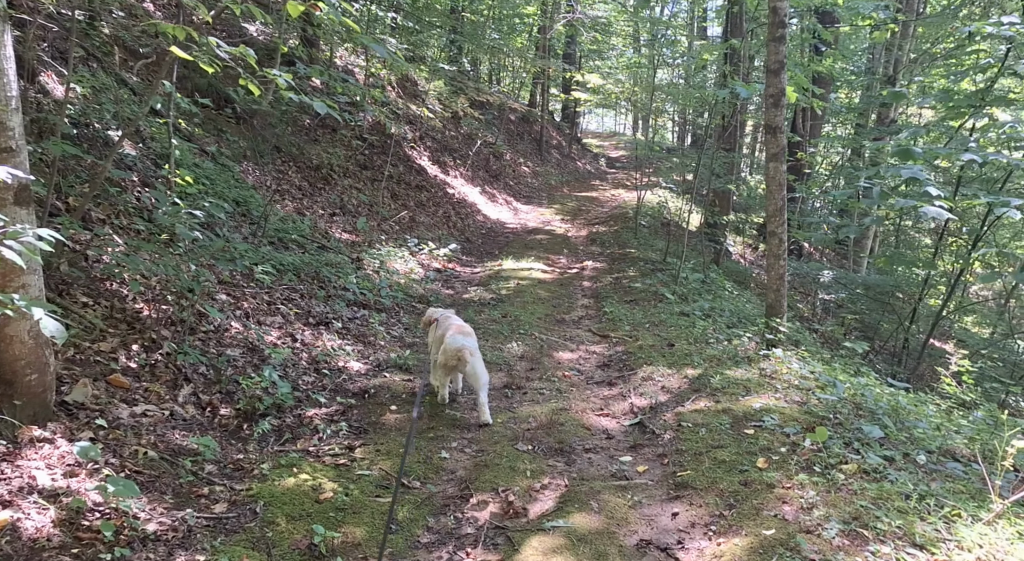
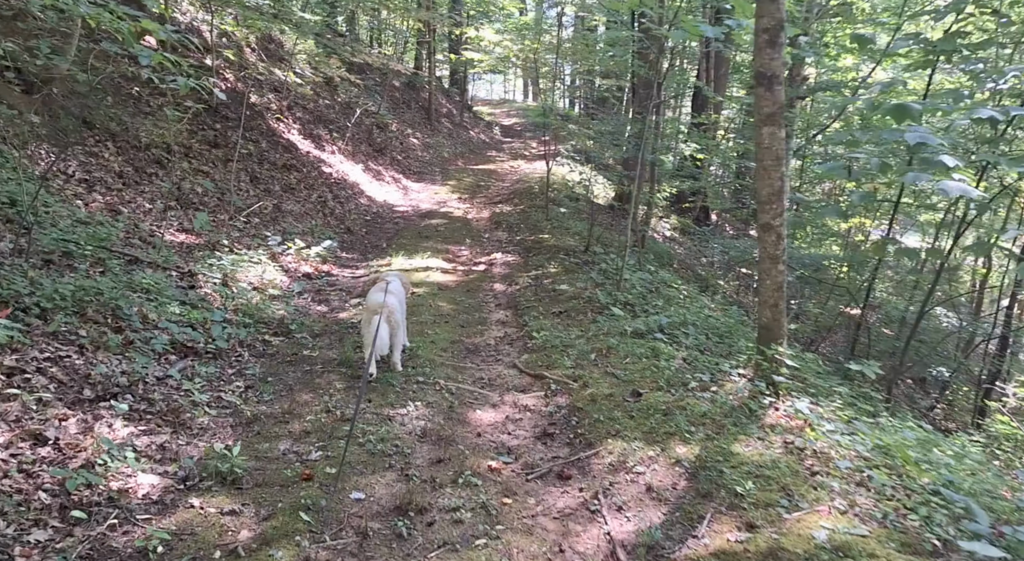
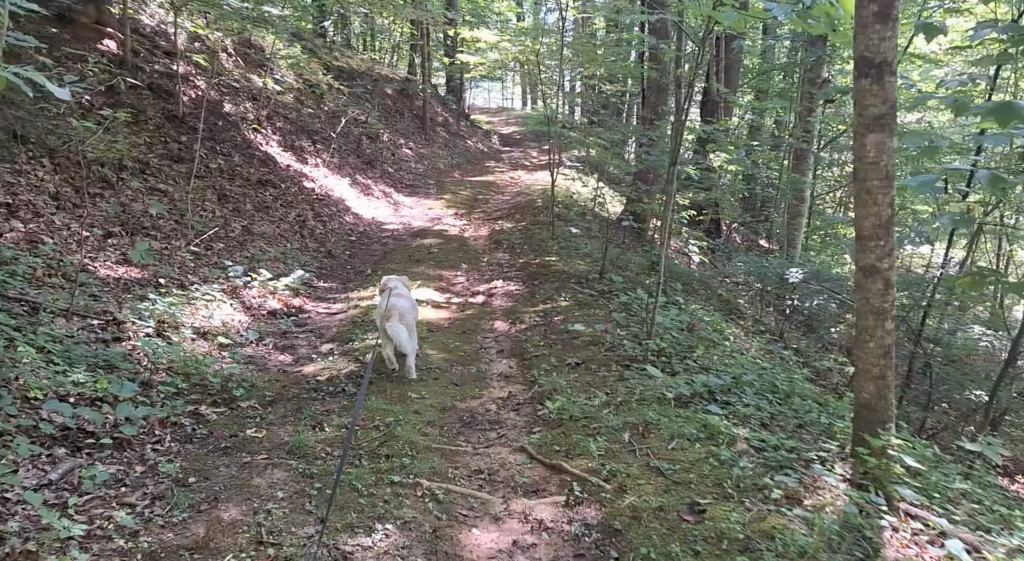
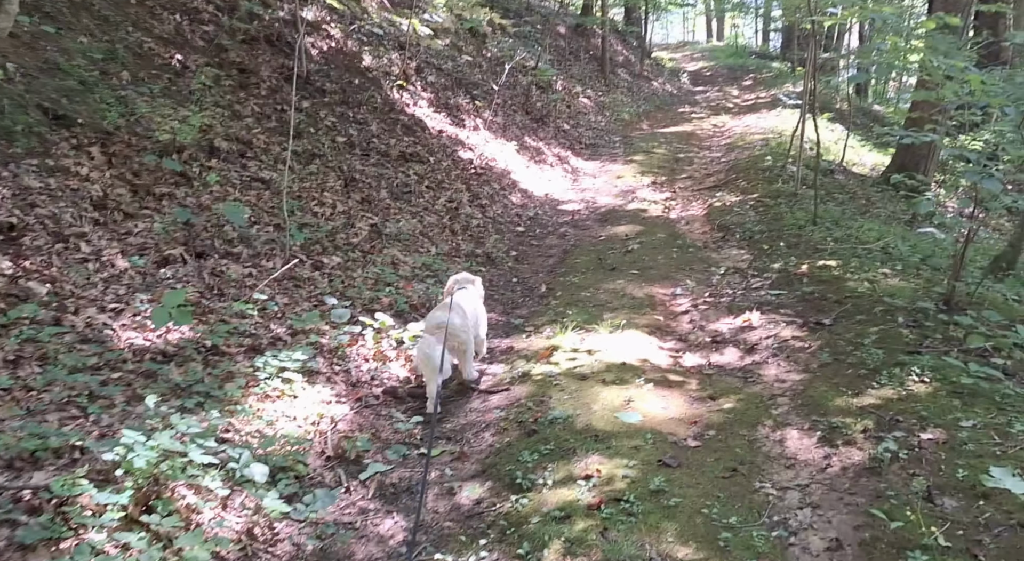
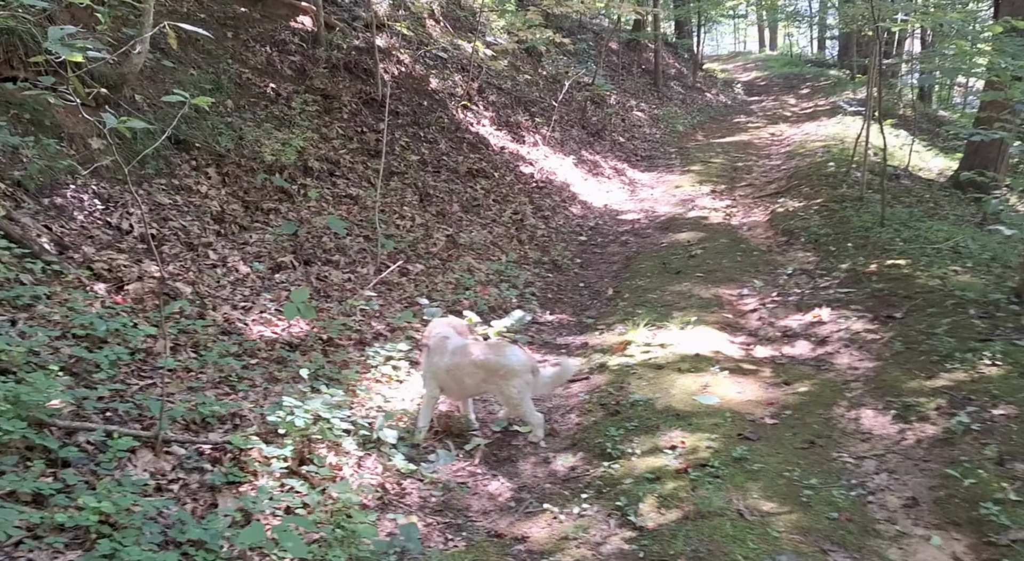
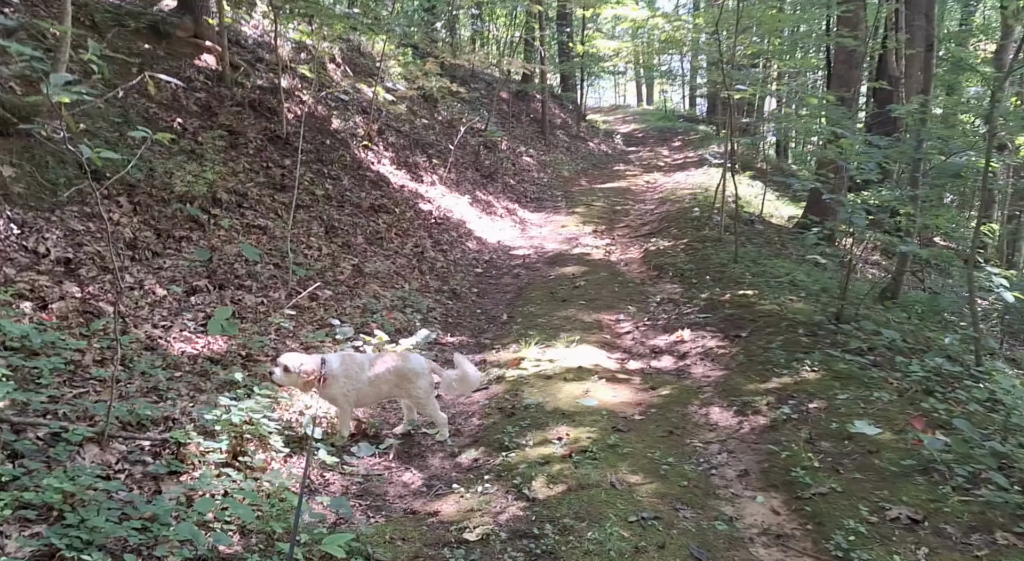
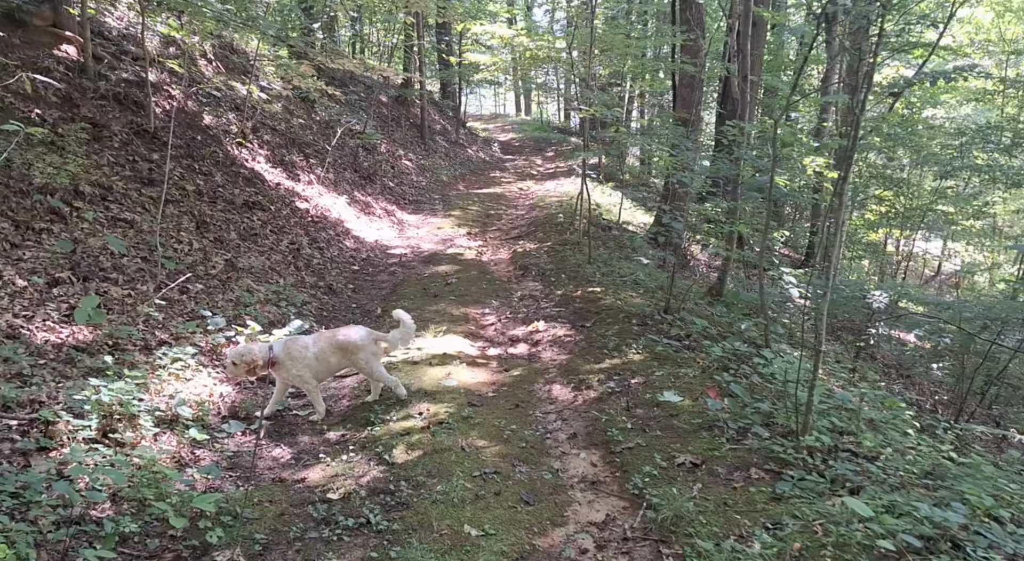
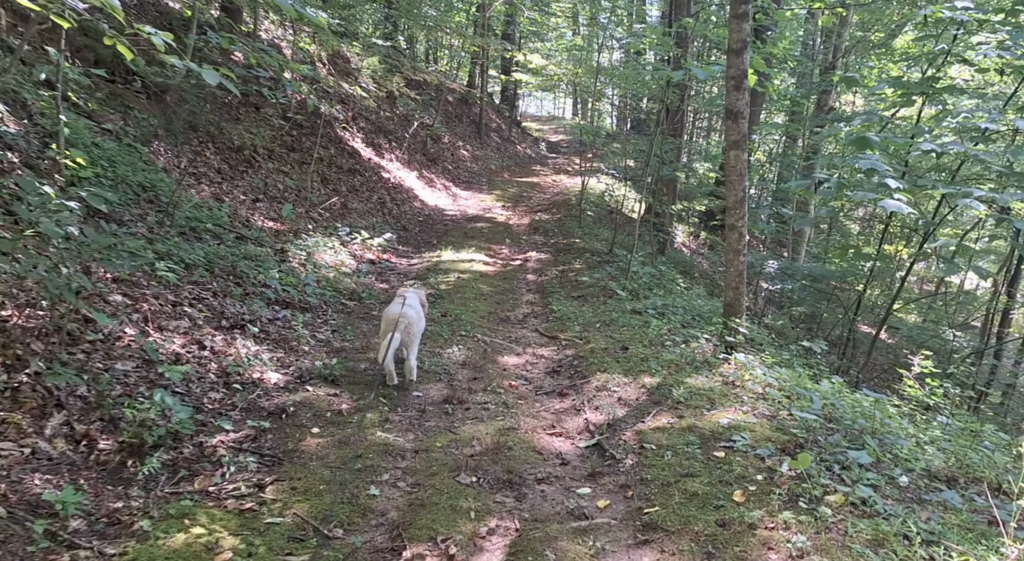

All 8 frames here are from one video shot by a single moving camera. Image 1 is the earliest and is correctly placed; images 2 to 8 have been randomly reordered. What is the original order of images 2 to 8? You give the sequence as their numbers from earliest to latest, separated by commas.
8, 2, 3, 7, 6, 5, 4
